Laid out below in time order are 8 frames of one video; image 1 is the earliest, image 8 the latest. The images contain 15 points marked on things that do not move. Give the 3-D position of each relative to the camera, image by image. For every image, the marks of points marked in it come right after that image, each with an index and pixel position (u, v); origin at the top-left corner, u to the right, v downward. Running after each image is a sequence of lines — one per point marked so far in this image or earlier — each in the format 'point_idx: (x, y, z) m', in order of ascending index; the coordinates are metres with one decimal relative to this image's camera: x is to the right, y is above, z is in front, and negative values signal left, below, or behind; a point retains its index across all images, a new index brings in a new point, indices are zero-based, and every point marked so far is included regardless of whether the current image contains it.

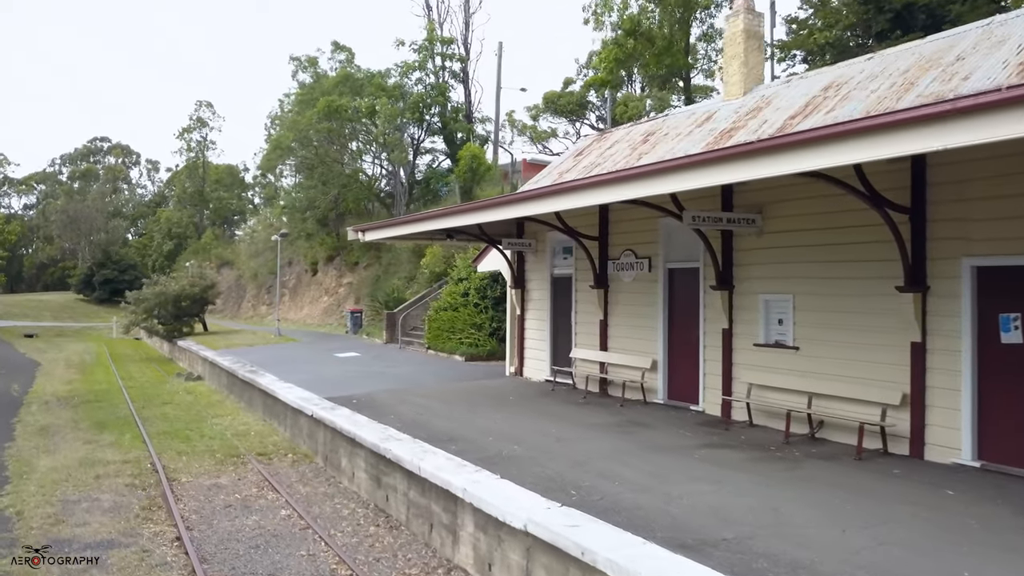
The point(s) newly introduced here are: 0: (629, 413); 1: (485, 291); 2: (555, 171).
0: (+1.4, -1.5, +9.6) m
1: (-0.6, -0.1, +16.8) m
2: (+0.7, +2.0, +13.7) m
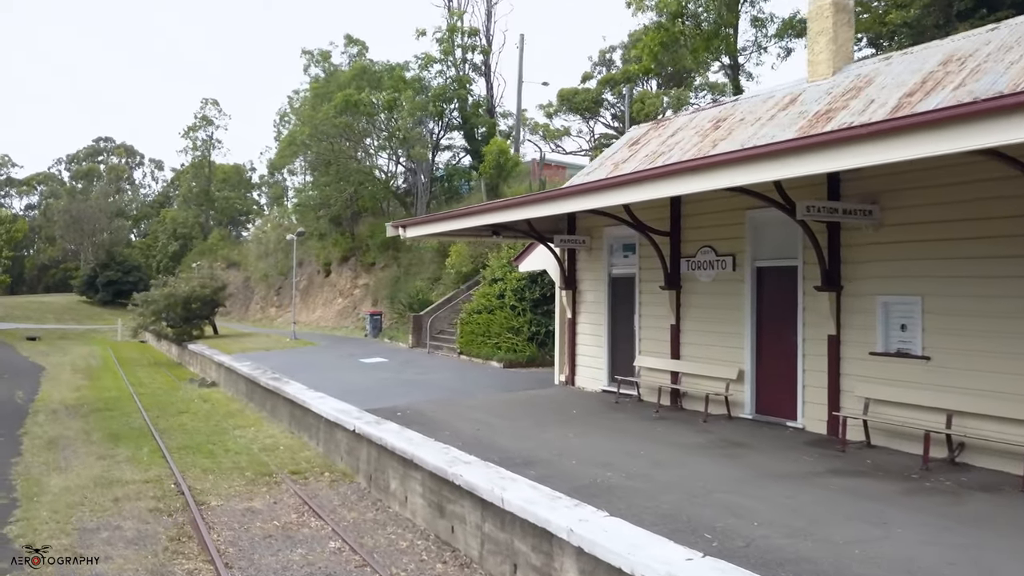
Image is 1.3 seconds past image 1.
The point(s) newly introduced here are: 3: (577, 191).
0: (+2.2, -1.5, +8.5) m
1: (+0.2, -0.1, +15.7) m
2: (+1.5, +2.0, +12.6) m
3: (+0.6, +1.1, +9.5) m
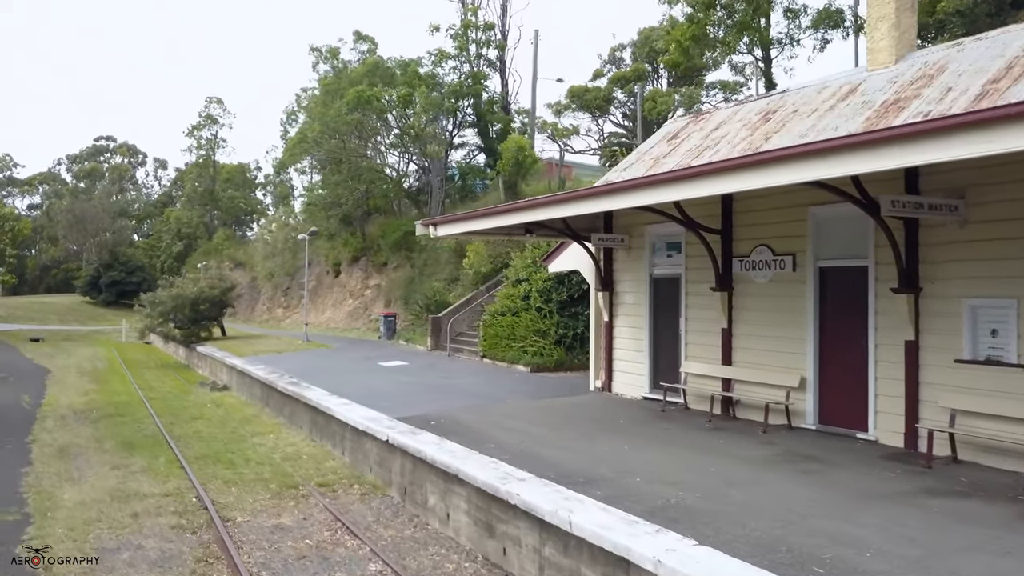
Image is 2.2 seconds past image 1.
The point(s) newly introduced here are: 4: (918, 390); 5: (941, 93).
0: (+2.7, -1.5, +7.9) m
1: (+0.7, -0.1, +15.1) m
2: (+2.0, +2.0, +12.1) m
3: (+1.1, +1.1, +9.0) m
4: (+3.7, -0.9, +7.4) m
5: (+4.2, +1.9, +7.9) m
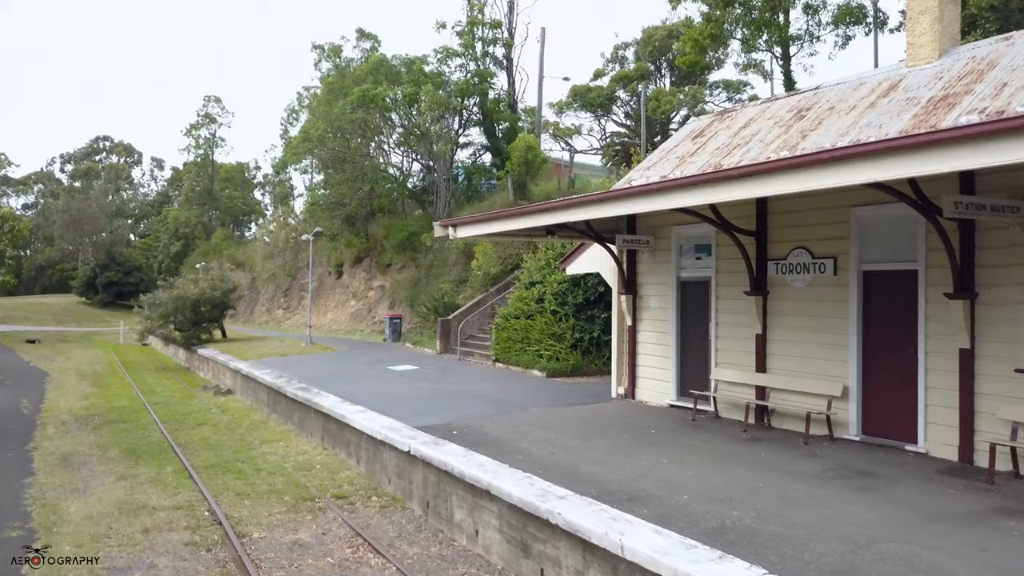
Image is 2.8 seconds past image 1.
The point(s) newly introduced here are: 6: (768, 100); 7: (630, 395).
0: (+3.0, -1.6, +7.5) m
1: (+1.0, -0.2, +14.7) m
2: (+2.3, +1.9, +11.7) m
3: (+1.4, +1.0, +8.6) m
4: (+4.0, -1.0, +7.0) m
5: (+4.5, +1.9, +7.5) m
6: (+3.6, +2.7, +11.3) m
7: (+1.7, -1.5, +11.4) m
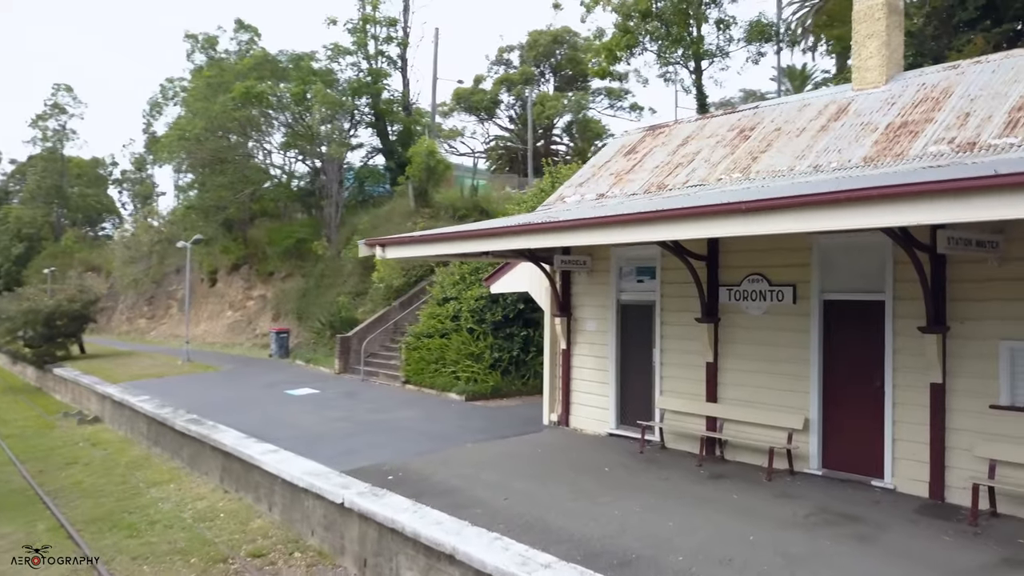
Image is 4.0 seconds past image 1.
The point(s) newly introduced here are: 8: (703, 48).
0: (+2.6, -1.9, +7.2) m
1: (-0.5, -0.5, +14.0) m
2: (+1.2, +1.6, +11.2) m
3: (+0.9, +0.7, +8.0) m
4: (+3.7, -1.3, +6.9) m
5: (+4.1, +1.6, +7.4) m
6: (+2.6, +2.4, +11.1) m
7: (+0.7, -1.8, +10.8) m
8: (+4.9, +5.7, +19.3) m
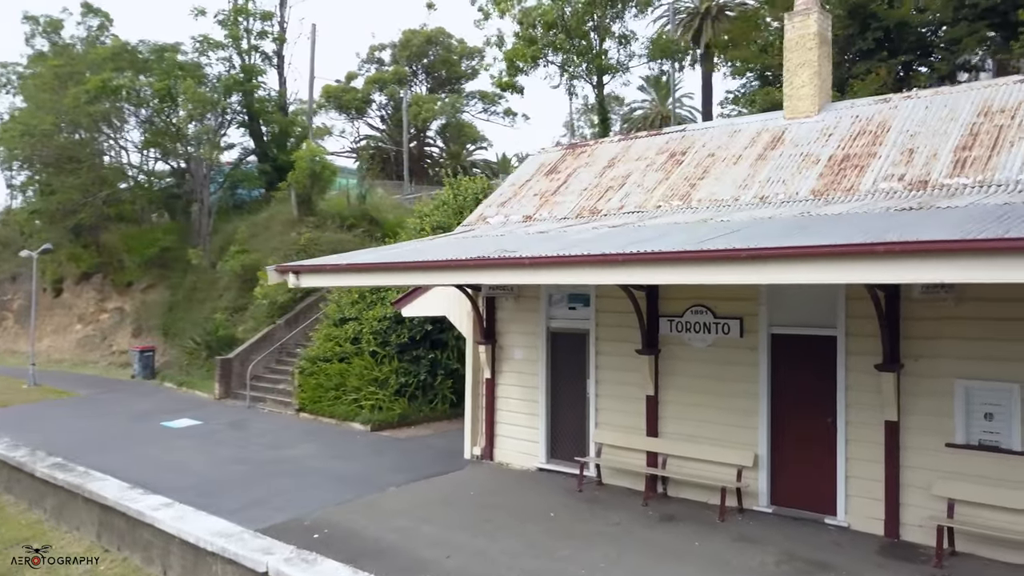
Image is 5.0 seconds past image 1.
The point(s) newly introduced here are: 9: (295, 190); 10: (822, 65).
0: (+2.2, -2.2, +7.0) m
1: (-2.1, -0.8, +13.2) m
2: (+0.1, +1.3, +10.7) m
3: (+0.3, +0.4, +7.5) m
4: (+3.4, -1.6, +6.9) m
5: (+3.6, +1.2, +7.5) m
6: (+1.5, +2.0, +10.8) m
7: (-0.3, -2.1, +10.2) m
8: (+2.3, +5.4, +19.3) m
9: (-5.3, +2.4, +19.5) m
10: (+3.4, +2.5, +8.9) m
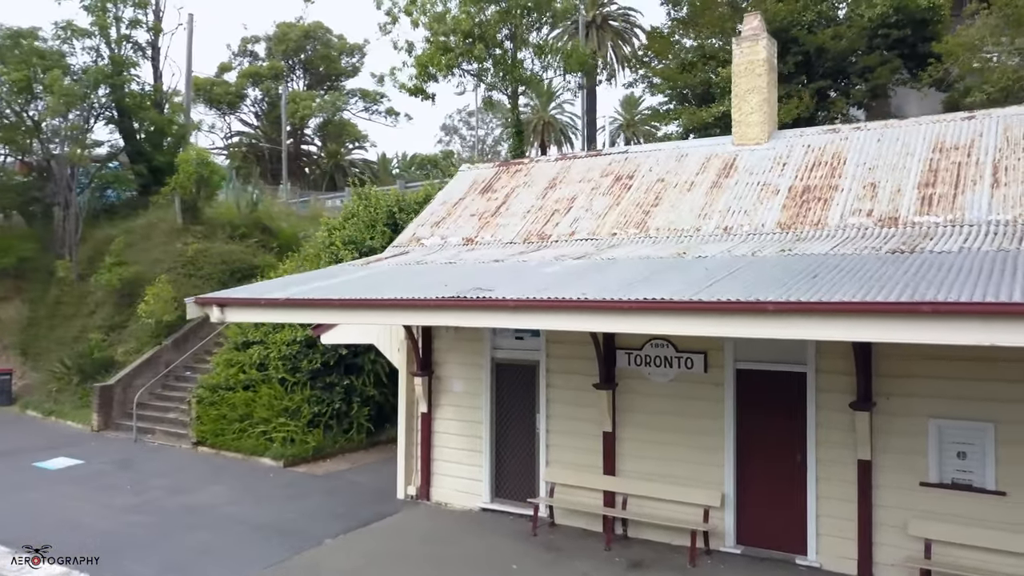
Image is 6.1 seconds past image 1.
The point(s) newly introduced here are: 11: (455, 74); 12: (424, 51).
0: (+2.0, -2.5, +6.8) m
1: (-3.3, -1.1, +12.2) m
2: (-0.7, +1.0, +10.1) m
3: (0.0, +0.1, +7.0) m
4: (+3.1, -1.9, +6.9) m
5: (+3.3, +0.9, +7.5) m
6: (+0.7, +1.7, +10.4) m
7: (-1.0, -2.5, +9.5) m
8: (0.0, +5.1, +18.9) m
9: (-7.5, +2.1, +17.9) m
10: (+2.8, +2.1, +8.8) m
11: (-1.2, +5.0, +18.8) m
12: (-1.9, +5.5, +18.7) m
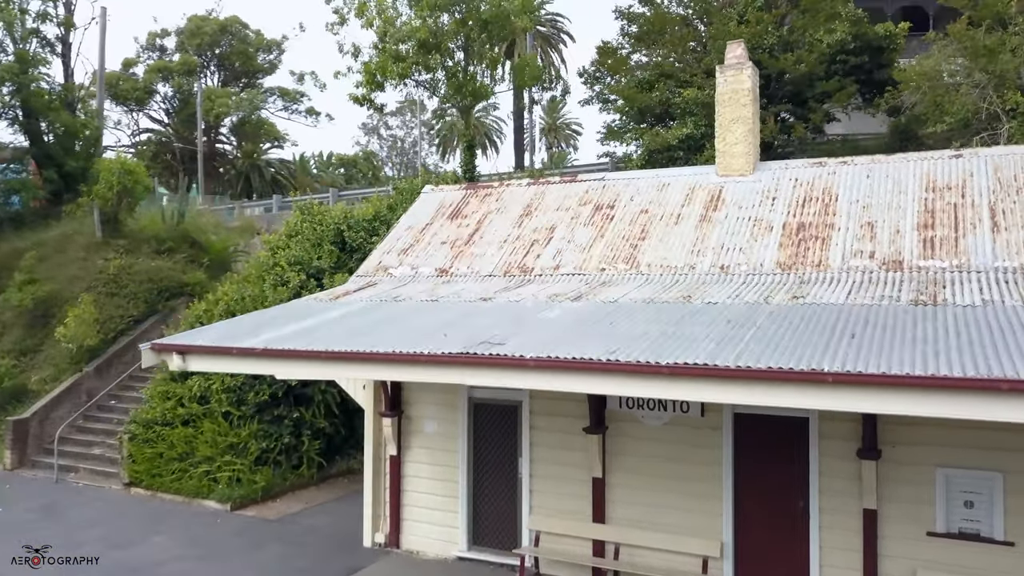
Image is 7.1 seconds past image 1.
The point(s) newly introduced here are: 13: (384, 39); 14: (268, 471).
0: (+2.0, -2.9, +6.5) m
1: (-3.8, -1.5, +11.3) m
2: (-1.0, +0.6, +9.5) m
3: (0.0, -0.3, +6.5) m
4: (+3.1, -2.3, +6.7) m
5: (+3.2, +0.5, +7.3) m
6: (+0.3, +1.3, +10.0) m
7: (-1.3, -2.8, +8.9) m
8: (-1.2, +4.7, +18.4) m
9: (-8.6, +1.7, +16.5) m
10: (+2.6, +1.8, +8.7) m
11: (-2.5, +4.6, +18.1) m
12: (-3.1, +5.2, +18.0) m
13: (-3.2, +5.6, +18.0) m
14: (-3.3, -2.5, +11.1) m
